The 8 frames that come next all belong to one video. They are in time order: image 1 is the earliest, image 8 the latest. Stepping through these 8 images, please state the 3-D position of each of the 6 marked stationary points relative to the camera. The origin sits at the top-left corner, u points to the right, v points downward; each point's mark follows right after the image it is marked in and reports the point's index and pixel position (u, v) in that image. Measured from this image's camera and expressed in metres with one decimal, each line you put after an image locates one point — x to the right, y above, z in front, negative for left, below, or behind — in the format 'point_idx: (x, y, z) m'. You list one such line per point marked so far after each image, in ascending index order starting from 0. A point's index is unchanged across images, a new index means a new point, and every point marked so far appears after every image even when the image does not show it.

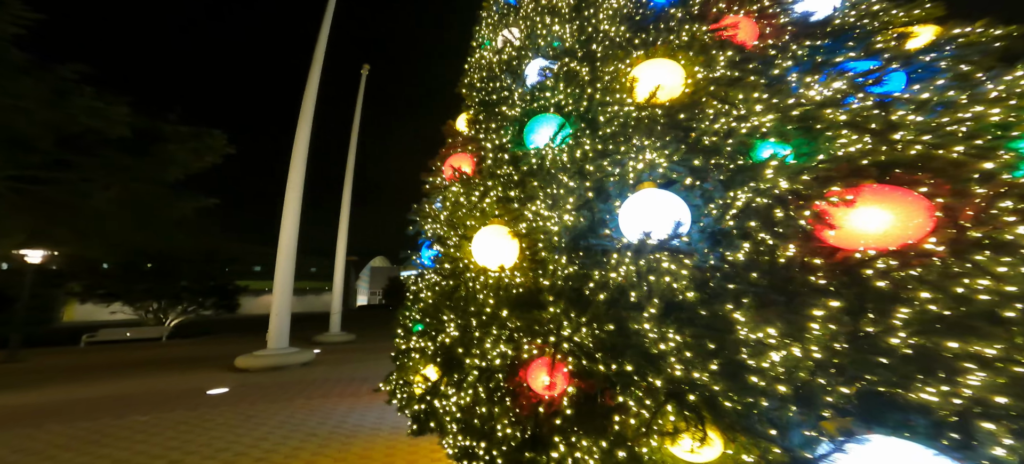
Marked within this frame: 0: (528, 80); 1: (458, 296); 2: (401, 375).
0: (+0.2, +1.6, +4.1) m
1: (-0.5, -0.6, +3.6) m
2: (-1.1, -1.6, +4.3) m
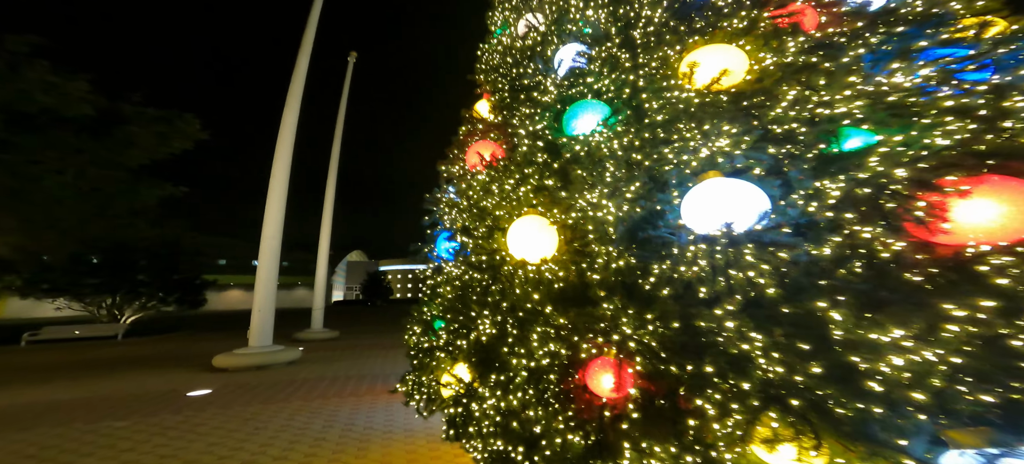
0: (+0.5, +1.7, +4.0) m
1: (-0.2, -0.5, +3.3) m
2: (-0.9, -1.6, +4.1) m
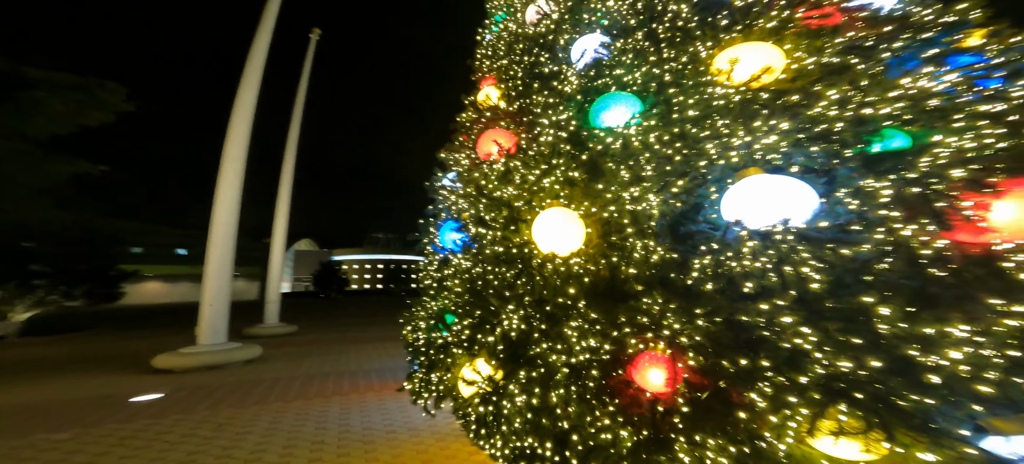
0: (+0.7, +1.8, +3.9) m
1: (0.0, -0.4, +3.2) m
2: (-0.7, -1.5, +3.9) m
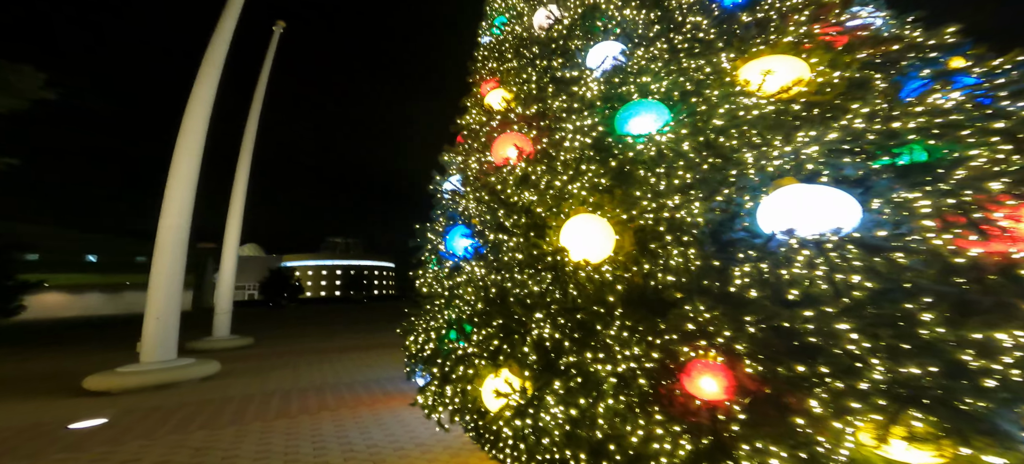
0: (+0.8, +1.7, +3.9) m
1: (+0.3, -0.5, +3.2) m
2: (-0.6, -1.5, +3.8) m
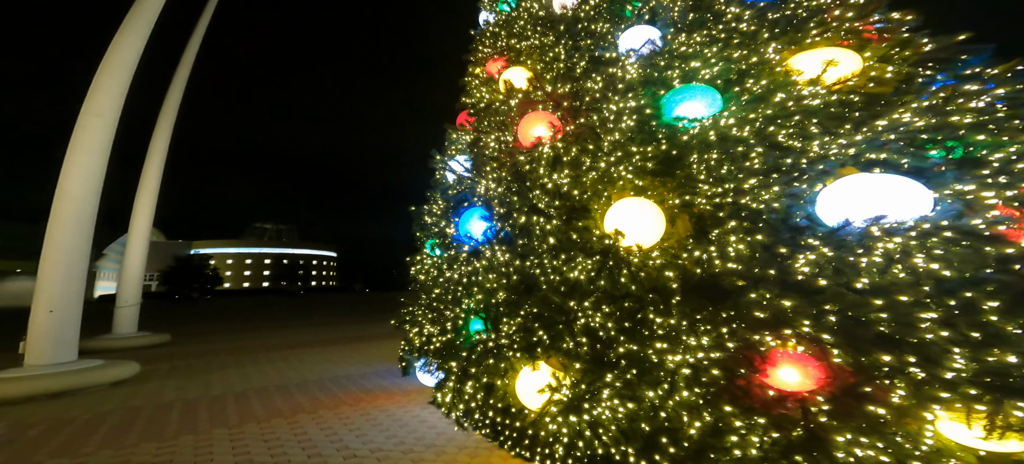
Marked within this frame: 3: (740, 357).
0: (+1.1, +1.8, +3.7) m
1: (+0.6, -0.4, +3.0) m
2: (-0.4, -1.3, +3.5) m
3: (+1.3, -0.7, +2.2) m
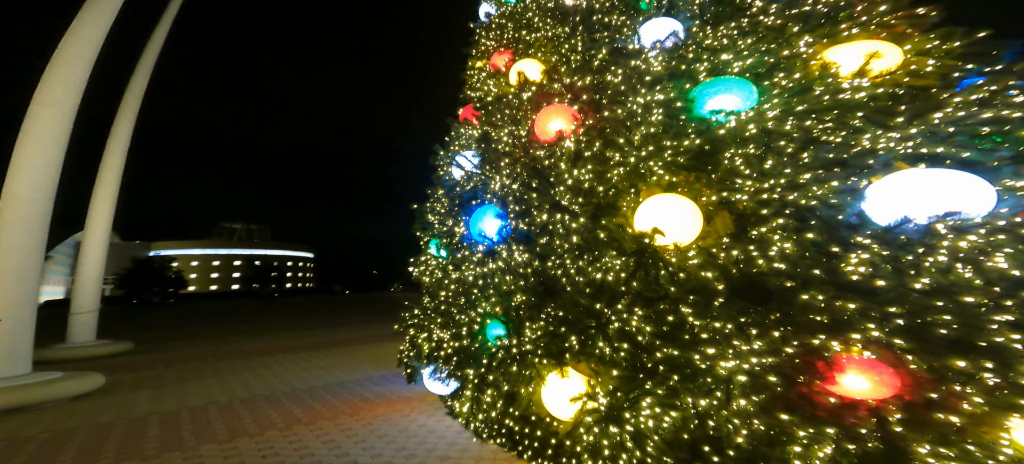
0: (+1.3, +1.8, +3.6) m
1: (+0.8, -0.4, +2.8) m
2: (-0.2, -1.3, +3.3) m
3: (+1.6, -0.7, +2.1) m
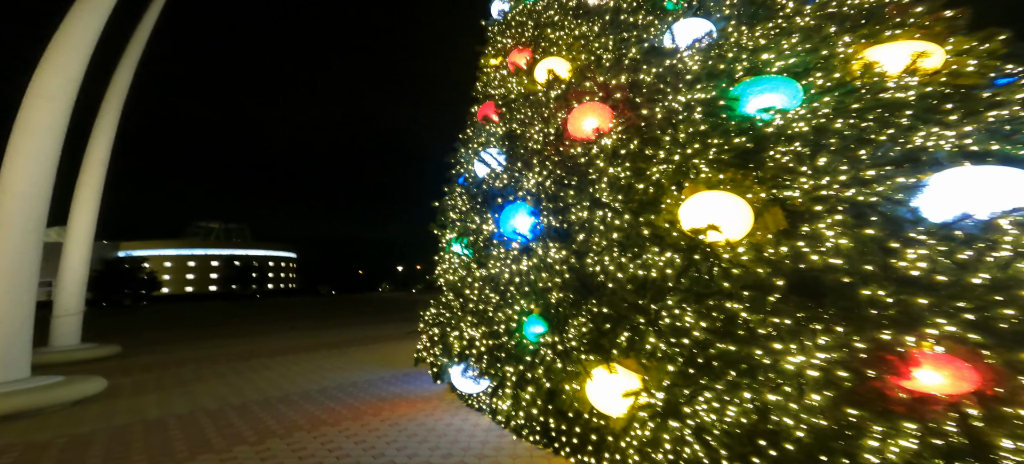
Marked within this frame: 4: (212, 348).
0: (+1.7, +1.9, +3.6) m
1: (+1.2, -0.3, +2.8) m
2: (+0.2, -1.3, +3.3) m
3: (+2.0, -0.7, +2.1) m
4: (-10.3, -3.9, +13.0) m
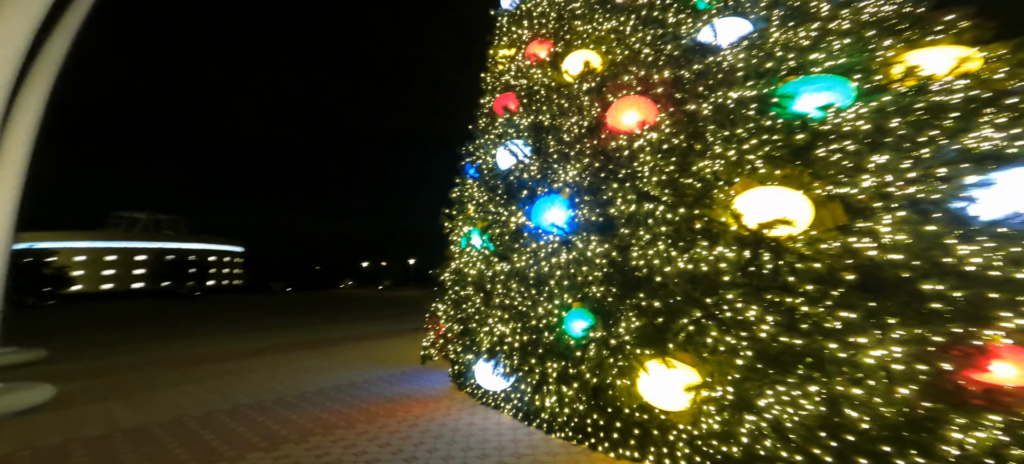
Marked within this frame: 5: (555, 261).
0: (+2.1, +1.9, +3.6) m
1: (+1.6, -0.3, +2.8) m
2: (+0.6, -1.3, +3.2) m
3: (+2.4, -0.7, +2.2) m
4: (-10.7, -3.6, +12.0) m
5: (+0.4, -0.3, +3.7) m
